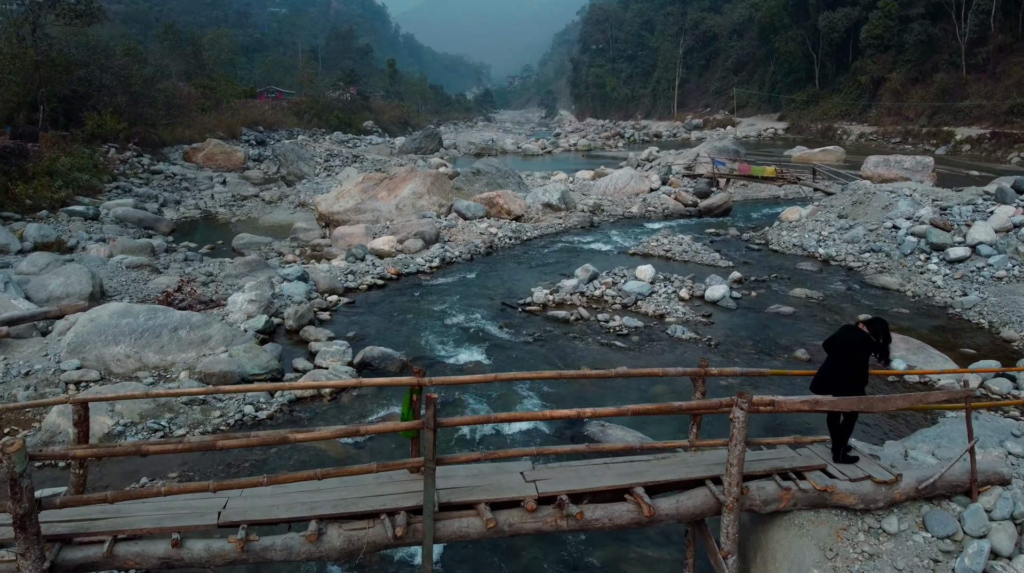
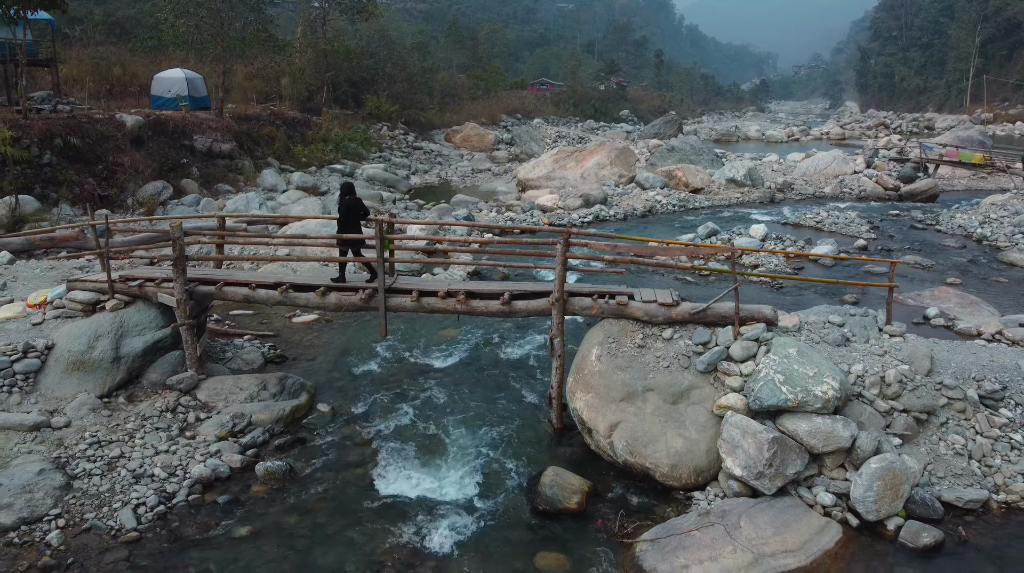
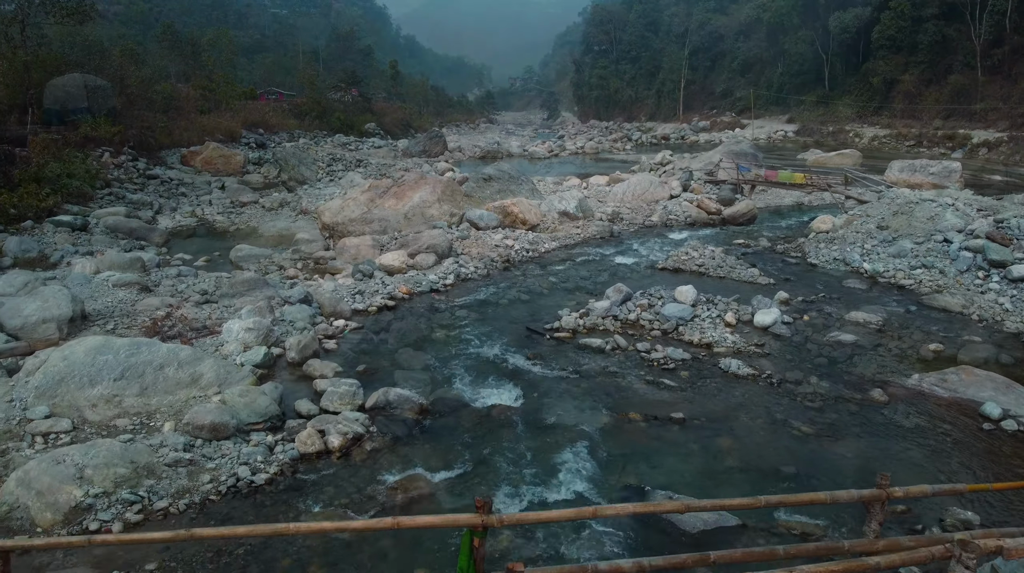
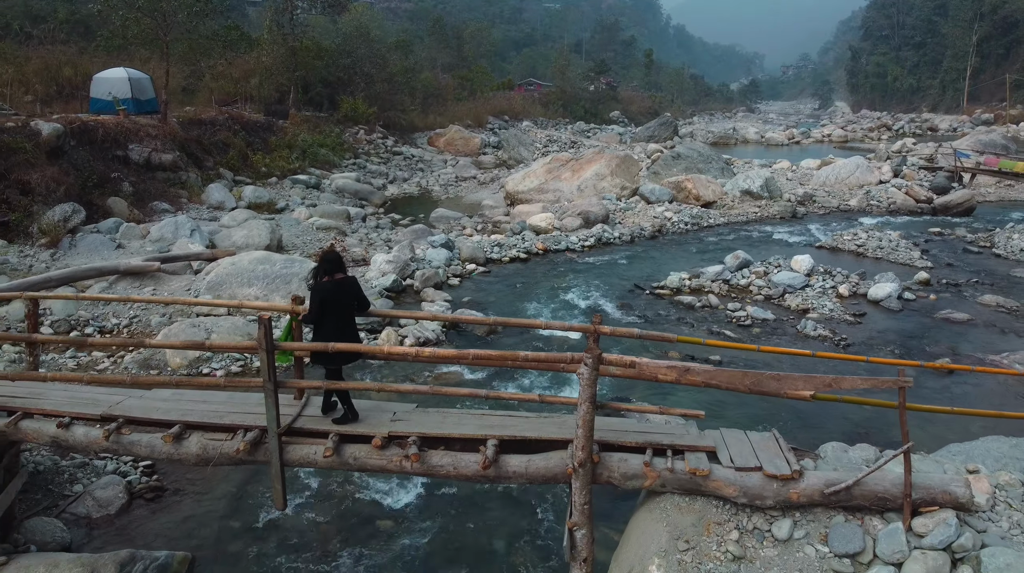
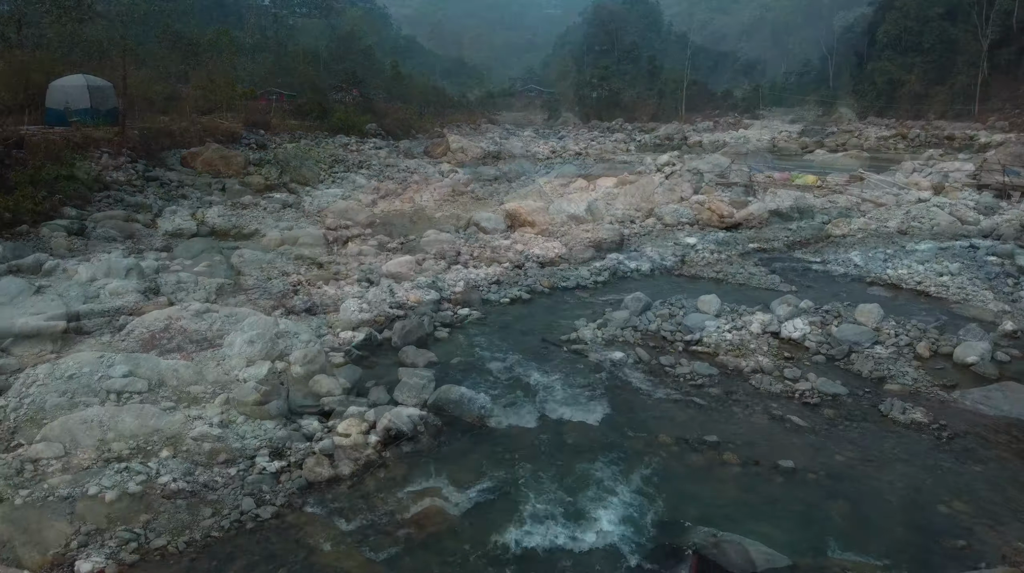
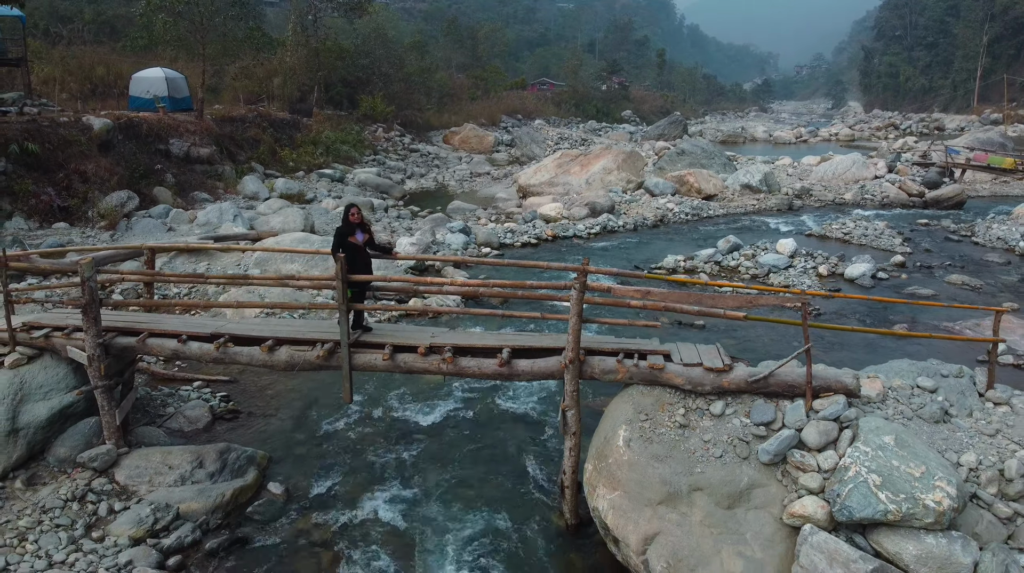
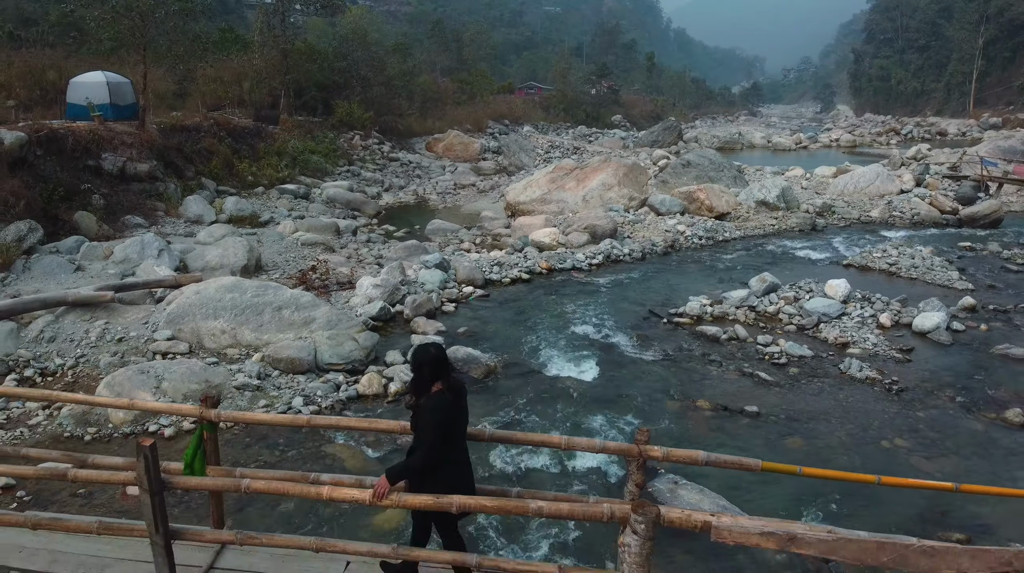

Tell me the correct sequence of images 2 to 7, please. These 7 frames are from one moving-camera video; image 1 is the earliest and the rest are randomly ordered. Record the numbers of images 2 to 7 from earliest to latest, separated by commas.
3, 5, 7, 4, 6, 2
